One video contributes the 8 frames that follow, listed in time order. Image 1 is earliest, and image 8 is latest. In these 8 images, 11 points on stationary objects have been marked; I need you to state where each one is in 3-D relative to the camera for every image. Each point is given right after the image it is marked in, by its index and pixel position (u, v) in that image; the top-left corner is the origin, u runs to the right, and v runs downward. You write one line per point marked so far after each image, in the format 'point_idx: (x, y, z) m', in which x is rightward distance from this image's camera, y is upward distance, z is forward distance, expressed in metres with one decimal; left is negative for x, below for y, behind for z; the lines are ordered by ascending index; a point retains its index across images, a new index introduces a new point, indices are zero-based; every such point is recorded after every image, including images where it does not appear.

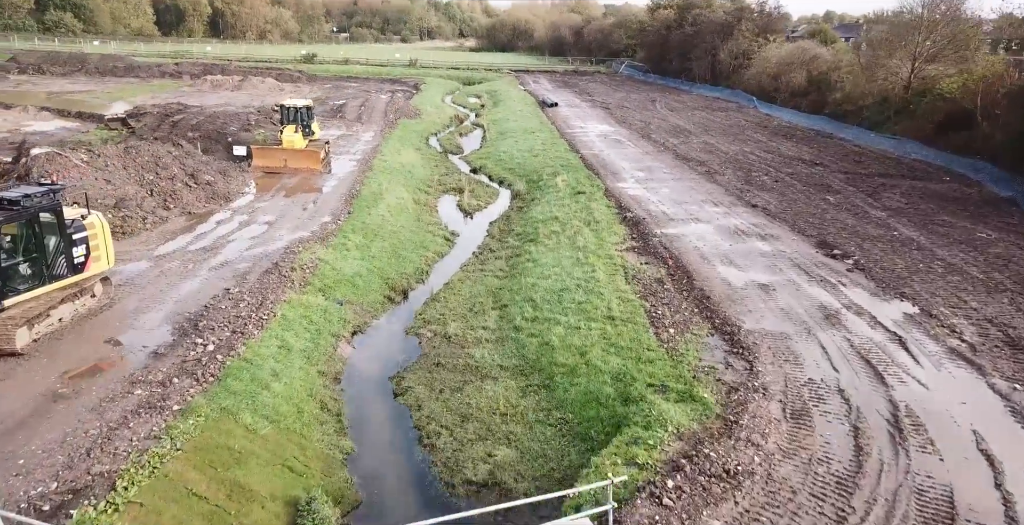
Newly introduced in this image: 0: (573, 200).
0: (+2.0, +2.1, +20.1) m
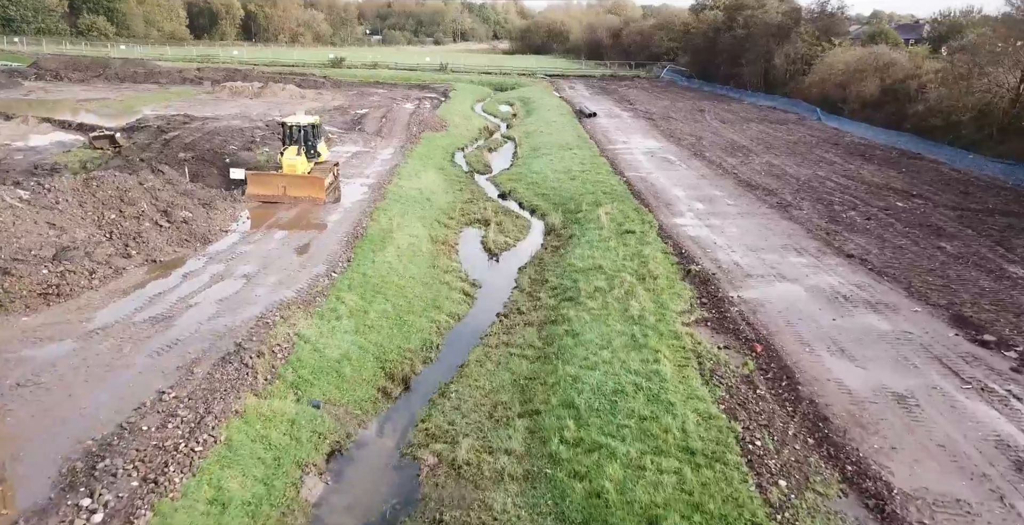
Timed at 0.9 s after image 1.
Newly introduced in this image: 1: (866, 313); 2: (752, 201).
0: (+3.0, +0.6, +16.6) m
1: (+7.0, -1.0, +11.8) m
2: (+7.9, +2.0, +19.8) m
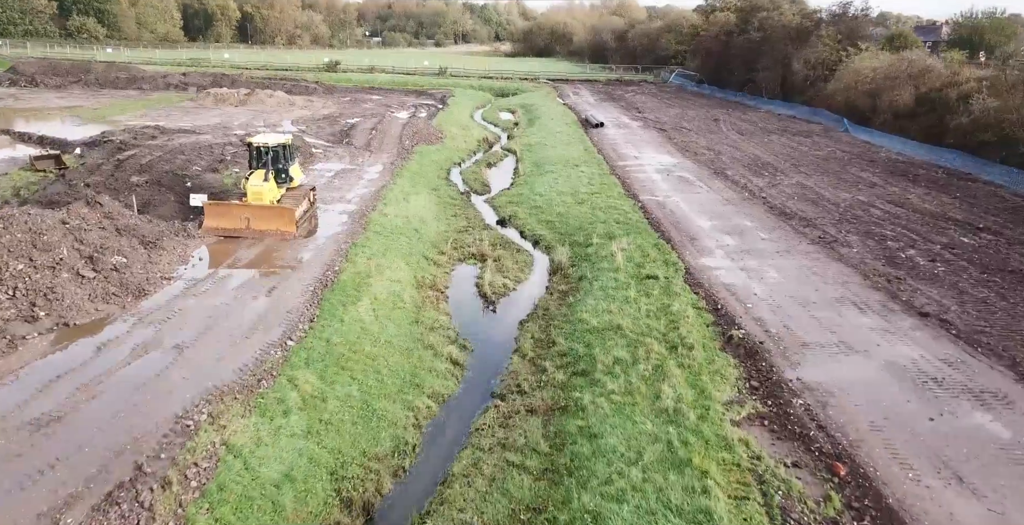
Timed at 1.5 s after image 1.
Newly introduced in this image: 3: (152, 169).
0: (+2.9, -0.6, +13.9) m
1: (+7.0, -2.2, +9.1) m
2: (+7.9, +0.8, +17.1) m
3: (-11.4, +3.0, +19.0) m
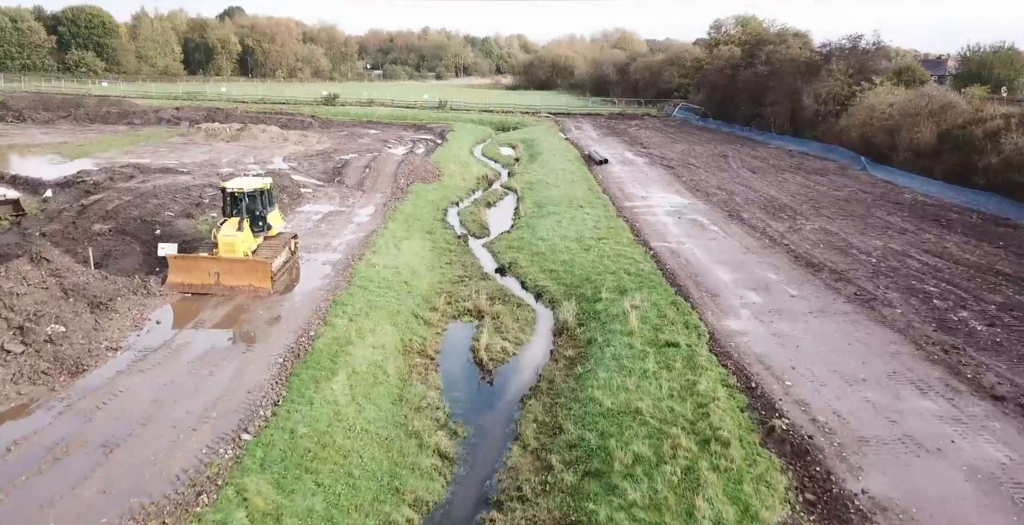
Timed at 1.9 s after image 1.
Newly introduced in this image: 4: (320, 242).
0: (+2.9, -2.0, +12.1) m
1: (+7.0, -3.3, +7.3) m
2: (+7.9, -0.7, +15.3) m
3: (-11.4, +1.4, +17.4) m
4: (-6.2, +0.7, +19.4) m
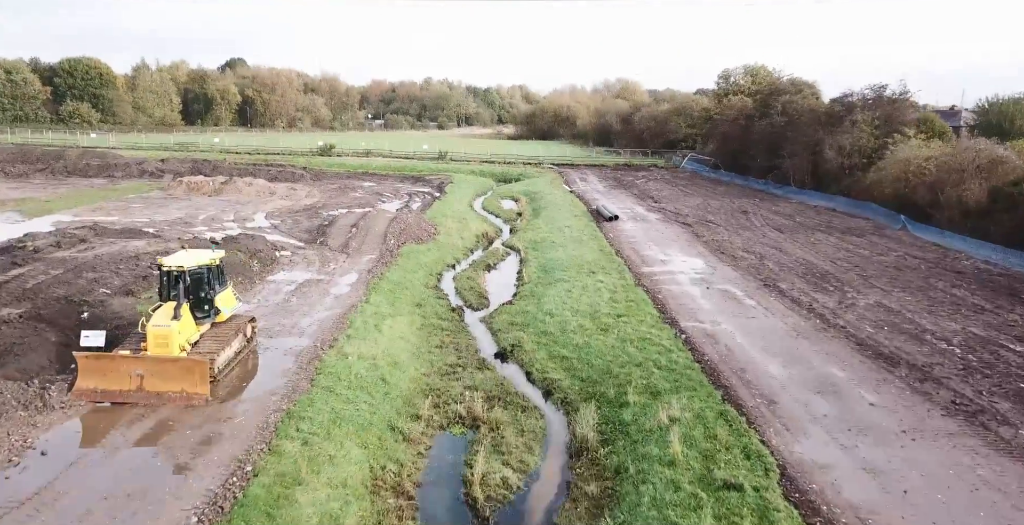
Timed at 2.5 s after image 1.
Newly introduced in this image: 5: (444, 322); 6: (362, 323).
0: (+3.0, -3.7, +8.8) m
1: (+7.0, -4.6, +3.9) m
2: (+8.0, -2.7, +12.1) m
3: (-11.3, -0.7, +14.4) m
4: (-6.1, -1.6, +16.3) m
5: (-2.1, -1.8, +18.4) m
6: (-4.1, -1.7, +16.4) m
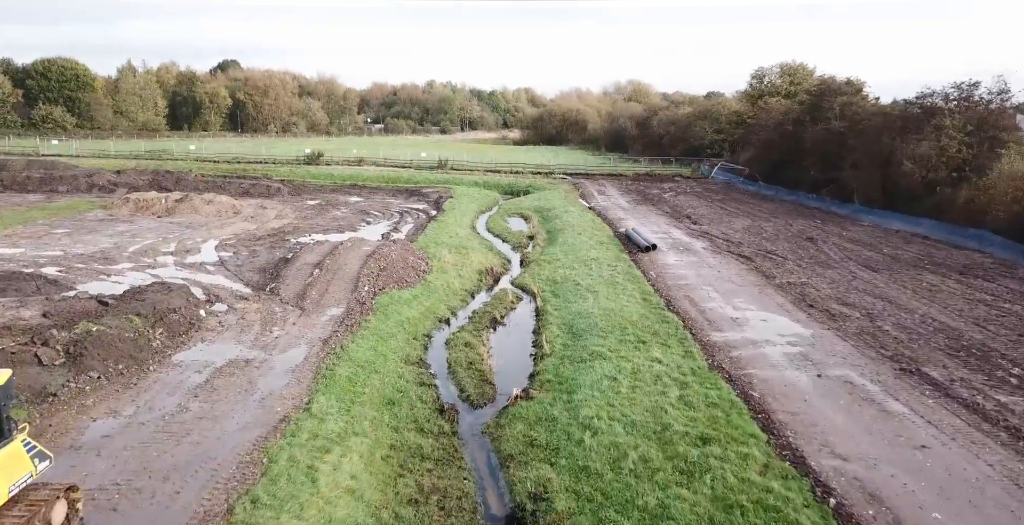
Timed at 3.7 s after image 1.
0: (+3.3, -5.3, +2.3) m
1: (+7.3, -6.2, -2.7) m
2: (+8.3, -4.3, +5.5) m
3: (-11.0, -2.4, +8.0) m
4: (-5.8, -3.3, +9.8) m
5: (-1.7, -3.5, +11.9) m
6: (-3.8, -3.3, +10.0) m
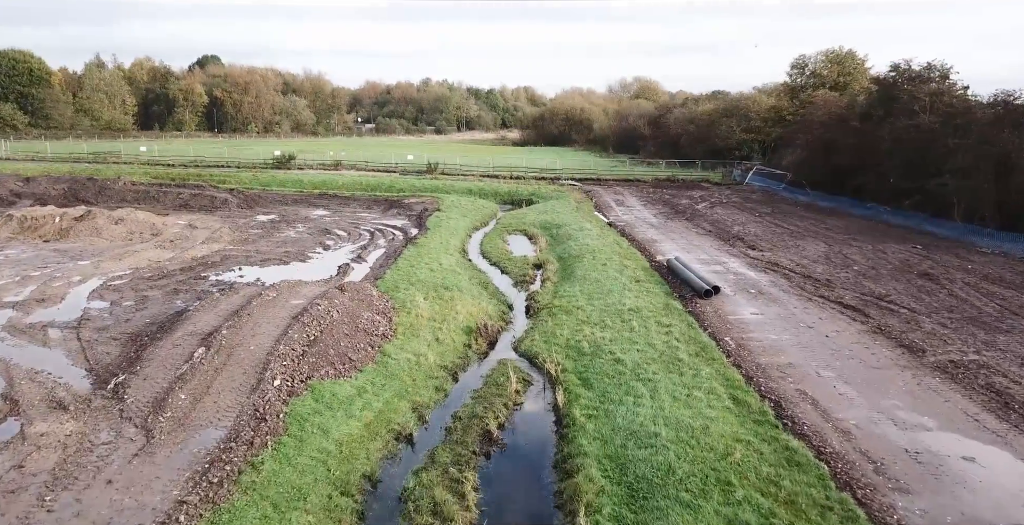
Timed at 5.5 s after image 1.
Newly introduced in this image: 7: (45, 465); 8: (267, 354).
0: (+3.5, -6.8, -5.5) m
1: (+7.4, -7.7, -10.5) m
2: (+8.5, -5.8, -2.2) m
3: (-10.8, -3.9, +0.2) m
4: (-5.6, -4.8, +2.1) m
5: (-1.5, -5.0, +4.1) m
6: (-3.6, -4.9, +2.2) m
7: (-7.1, -3.0, +9.1) m
8: (-5.2, -2.0, +12.9) m
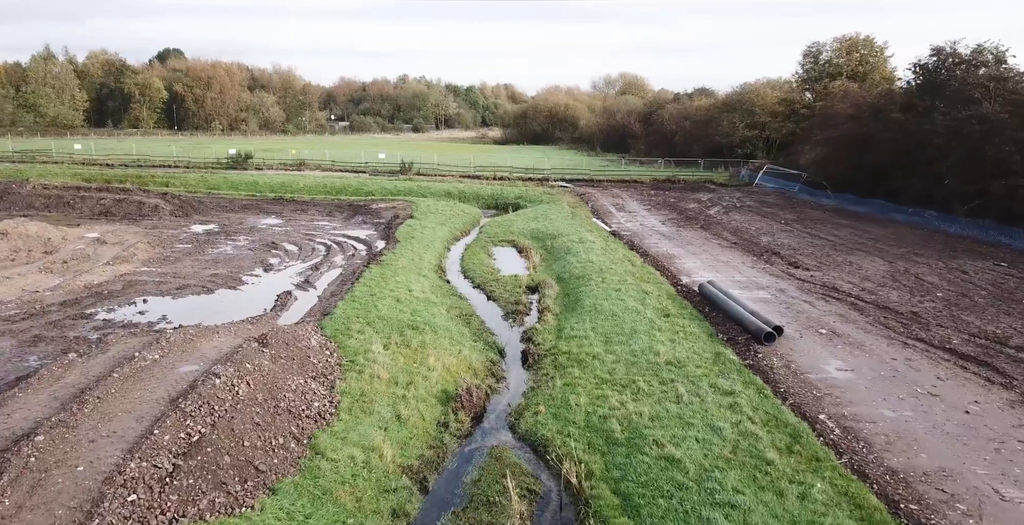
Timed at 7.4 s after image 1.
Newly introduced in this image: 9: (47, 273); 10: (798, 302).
0: (+4.1, -7.6, -10.4) m
1: (+8.3, -8.5, -15.2) m
2: (+9.0, -6.5, -6.9) m
3: (-10.4, -4.8, -5.1) m
4: (-5.2, -5.6, -3.1) m
5: (-1.2, -5.8, -0.9) m
6: (-3.2, -5.7, -2.9) m
7: (-7.0, -3.9, +3.9) m
8: (-5.2, -2.8, +7.7) m
9: (-14.0, -0.3, +18.2) m
10: (+8.0, -1.0, +16.6) m
